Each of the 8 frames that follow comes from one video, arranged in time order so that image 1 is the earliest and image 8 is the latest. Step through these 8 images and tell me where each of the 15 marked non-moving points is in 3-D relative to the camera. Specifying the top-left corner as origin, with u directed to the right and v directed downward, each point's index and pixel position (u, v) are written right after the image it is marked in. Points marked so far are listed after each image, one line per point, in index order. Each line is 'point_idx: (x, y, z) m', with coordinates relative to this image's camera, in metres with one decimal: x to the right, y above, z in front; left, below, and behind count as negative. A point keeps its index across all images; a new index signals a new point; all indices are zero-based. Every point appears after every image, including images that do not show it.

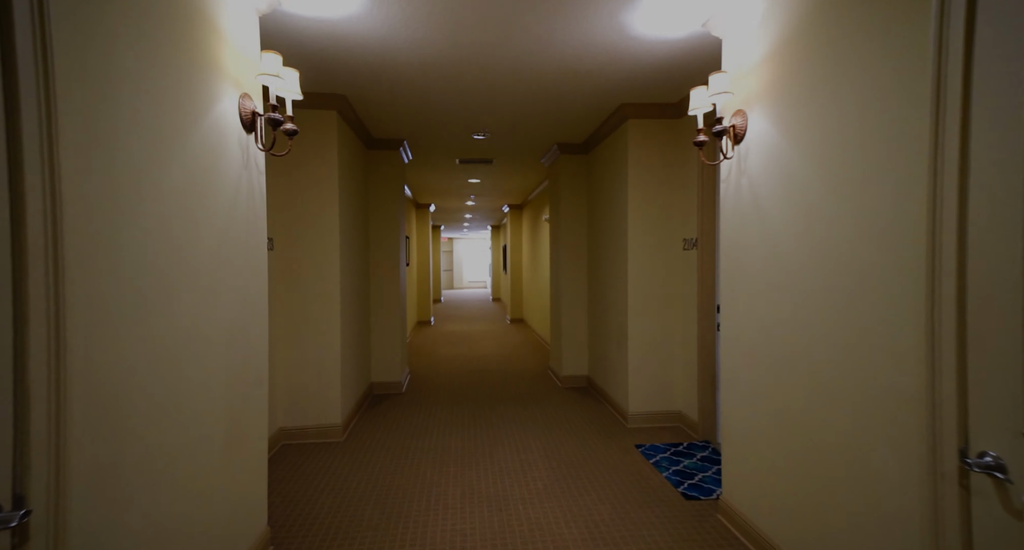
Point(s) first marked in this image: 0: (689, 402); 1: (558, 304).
0: (+1.4, -1.0, +4.3) m
1: (+0.5, -0.3, +5.6) m
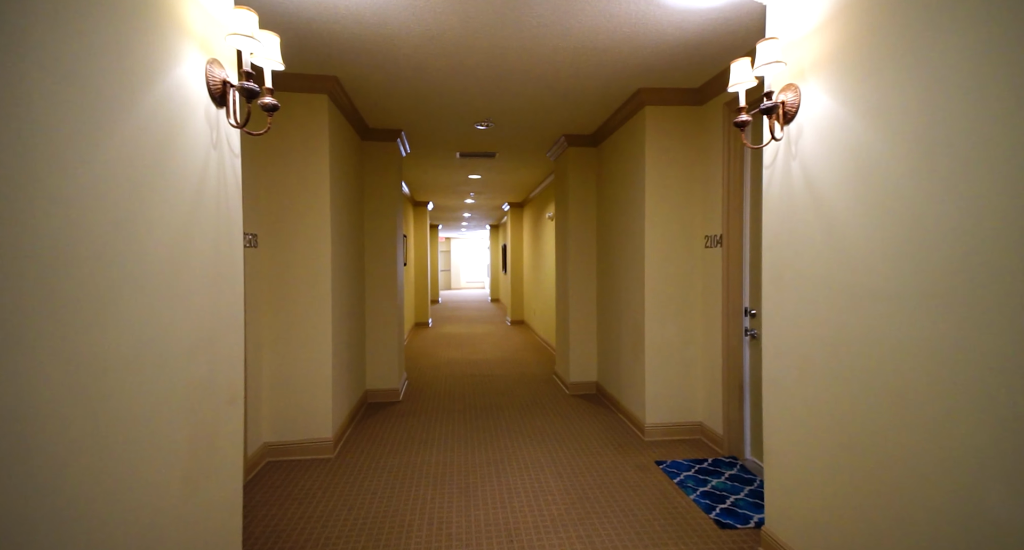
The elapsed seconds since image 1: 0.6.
0: (+1.4, -1.0, +3.9) m
1: (+0.5, -0.3, +5.2) m
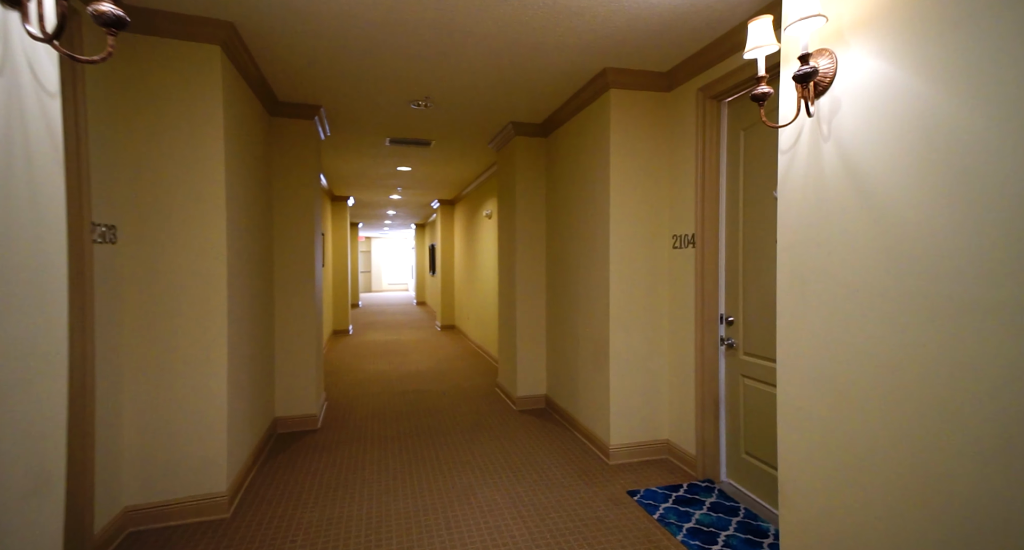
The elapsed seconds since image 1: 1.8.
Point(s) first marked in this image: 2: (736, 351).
0: (+1.1, -1.0, +3.5) m
1: (0.0, -0.3, +4.7) m
2: (+1.3, -0.4, +3.2) m
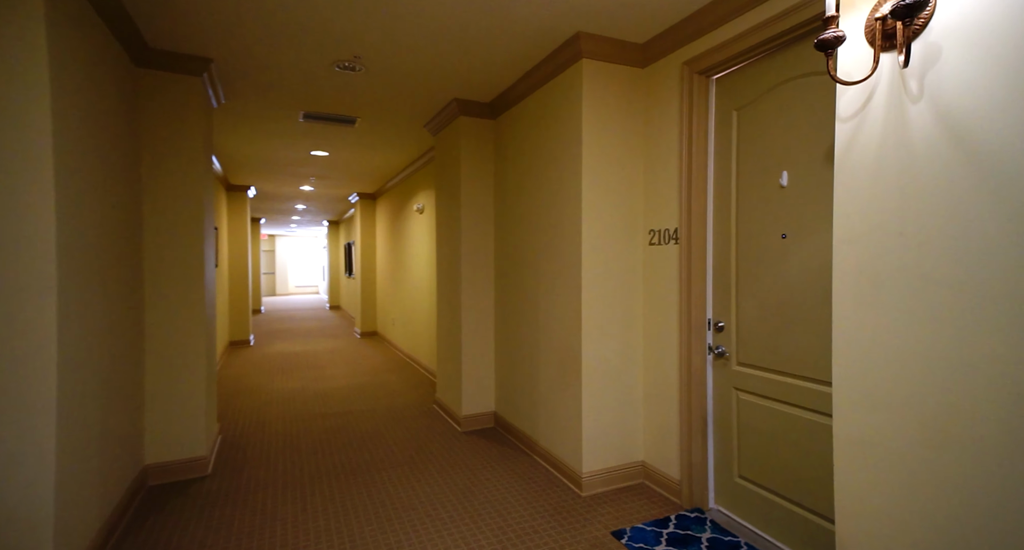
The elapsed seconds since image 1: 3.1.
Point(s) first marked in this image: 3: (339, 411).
0: (+0.8, -1.0, +3.1) m
1: (-0.4, -0.3, +4.1) m
2: (+1.1, -0.4, +2.8) m
3: (-1.4, -1.1, +4.4) m
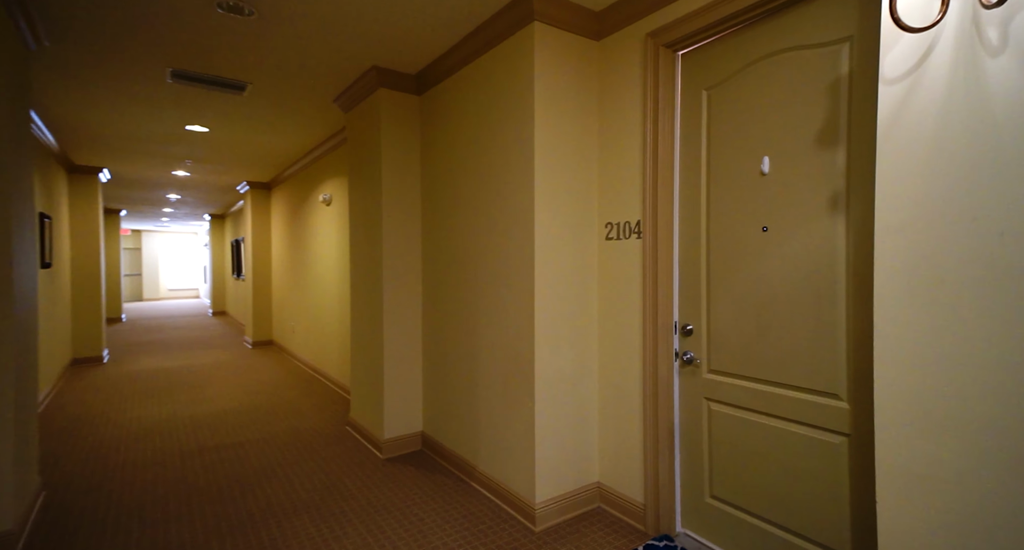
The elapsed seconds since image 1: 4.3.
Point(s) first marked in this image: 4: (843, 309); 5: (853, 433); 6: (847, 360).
0: (+0.5, -1.0, +2.7) m
1: (-0.9, -0.3, +3.5) m
2: (+0.8, -0.4, +2.5) m
3: (-1.9, -1.1, +3.7) m
4: (+1.2, -0.1, +2.0) m
5: (+1.2, -0.6, +2.0) m
6: (+1.2, -0.3, +2.0) m
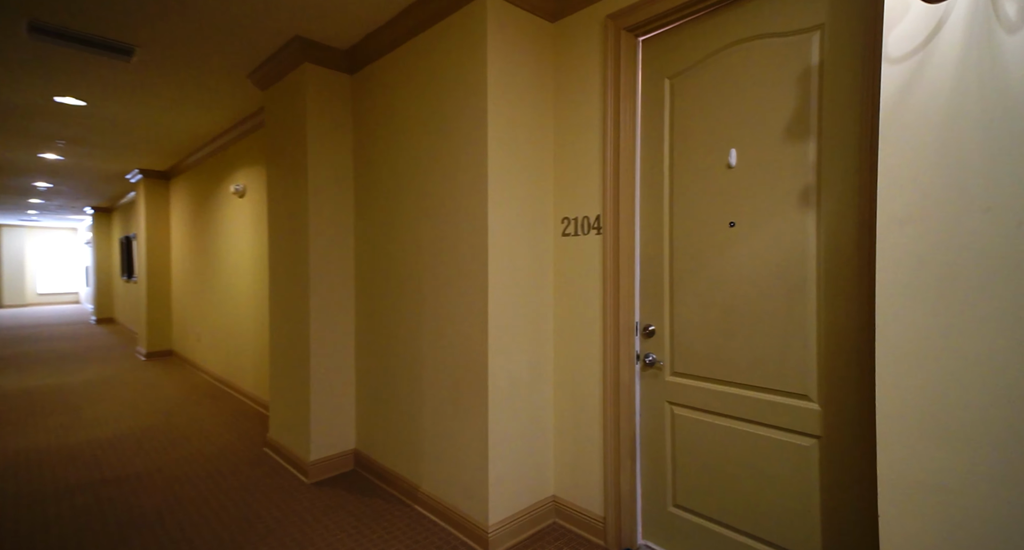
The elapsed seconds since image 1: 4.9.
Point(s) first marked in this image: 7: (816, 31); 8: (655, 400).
0: (+0.3, -1.0, +2.6) m
1: (-1.2, -0.3, +3.1) m
2: (+0.6, -0.4, +2.4) m
3: (-2.2, -1.1, +3.1) m
4: (+1.1, -0.1, +2.0) m
5: (+1.1, -0.6, +1.9) m
6: (+1.1, -0.3, +2.0) m
7: (+1.1, +0.9, +1.9) m
8: (+0.6, -0.5, +2.4) m
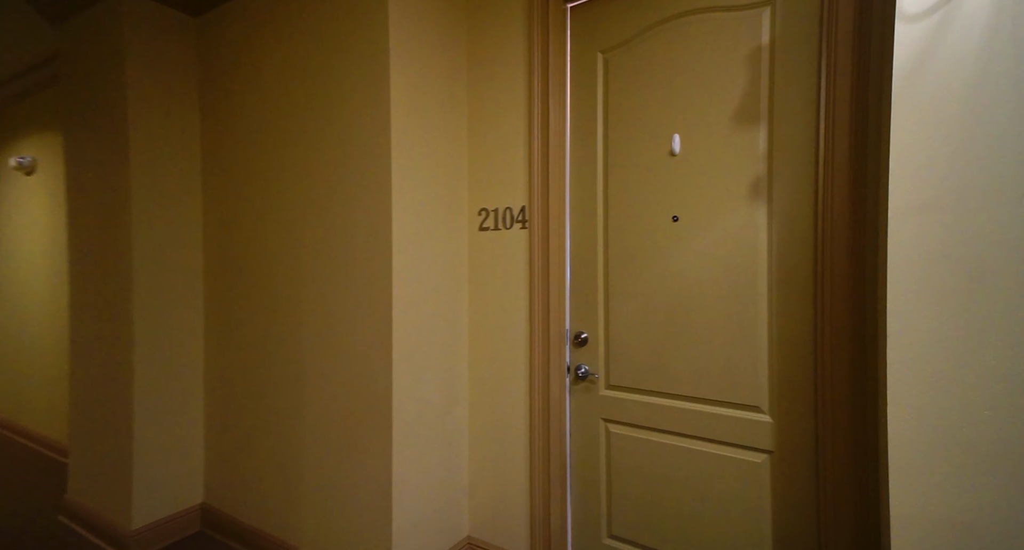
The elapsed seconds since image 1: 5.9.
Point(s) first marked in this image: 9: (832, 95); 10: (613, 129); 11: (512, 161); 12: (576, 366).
0: (-0.1, -1.0, +2.2) m
1: (-1.7, -0.3, +2.3) m
2: (+0.3, -0.4, +2.1) m
3: (-2.7, -1.1, +2.1) m
4: (+0.8, -0.1, +1.8) m
5: (+0.9, -0.6, +1.8) m
6: (+0.8, -0.3, +1.8) m
7: (+0.8, +0.9, +1.8) m
8: (+0.3, -0.5, +2.1) m
9: (+1.0, +0.5, +1.6) m
10: (+0.4, +0.5, +2.0) m
11: (0.0, +0.4, +2.1) m
12: (+0.2, -0.3, +2.1) m
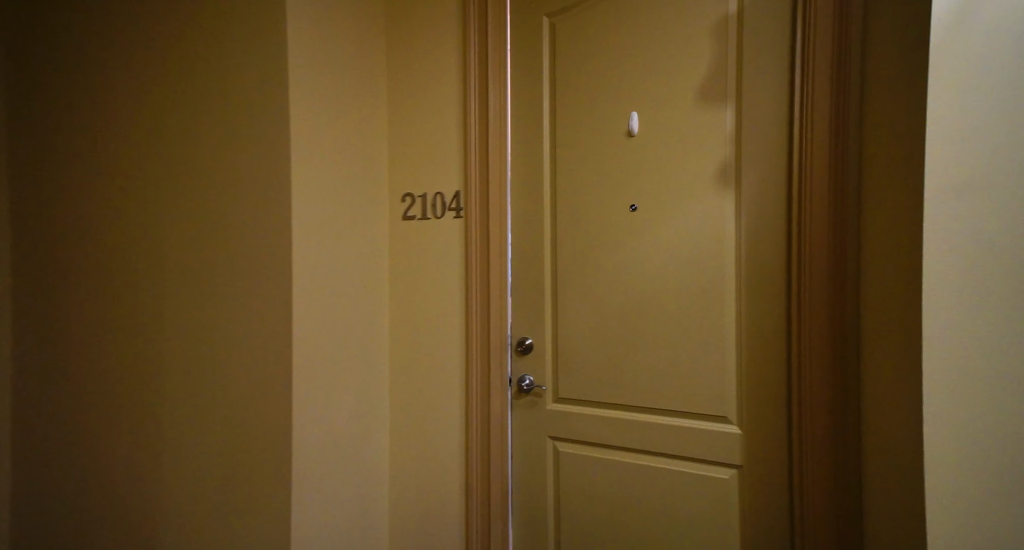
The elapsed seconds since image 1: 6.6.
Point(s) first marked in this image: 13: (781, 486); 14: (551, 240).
0: (-0.3, -1.0, +1.8) m
1: (-1.9, -0.3, +1.6) m
2: (+0.1, -0.4, +1.8) m
3: (-2.8, -1.1, +1.2) m
4: (+0.6, -0.1, +1.6) m
5: (+0.7, -0.6, +1.6) m
6: (+0.7, -0.3, +1.6) m
7: (+0.7, +0.9, +1.6) m
8: (+0.1, -0.5, +1.8) m
9: (+0.8, +0.6, +1.5) m
10: (+0.2, +0.5, +1.8) m
11: (-0.2, +0.5, +1.8) m
12: (0.0, -0.3, +1.8) m
13: (+0.8, -0.6, +1.6) m
14: (+0.1, +0.1, +1.8) m
